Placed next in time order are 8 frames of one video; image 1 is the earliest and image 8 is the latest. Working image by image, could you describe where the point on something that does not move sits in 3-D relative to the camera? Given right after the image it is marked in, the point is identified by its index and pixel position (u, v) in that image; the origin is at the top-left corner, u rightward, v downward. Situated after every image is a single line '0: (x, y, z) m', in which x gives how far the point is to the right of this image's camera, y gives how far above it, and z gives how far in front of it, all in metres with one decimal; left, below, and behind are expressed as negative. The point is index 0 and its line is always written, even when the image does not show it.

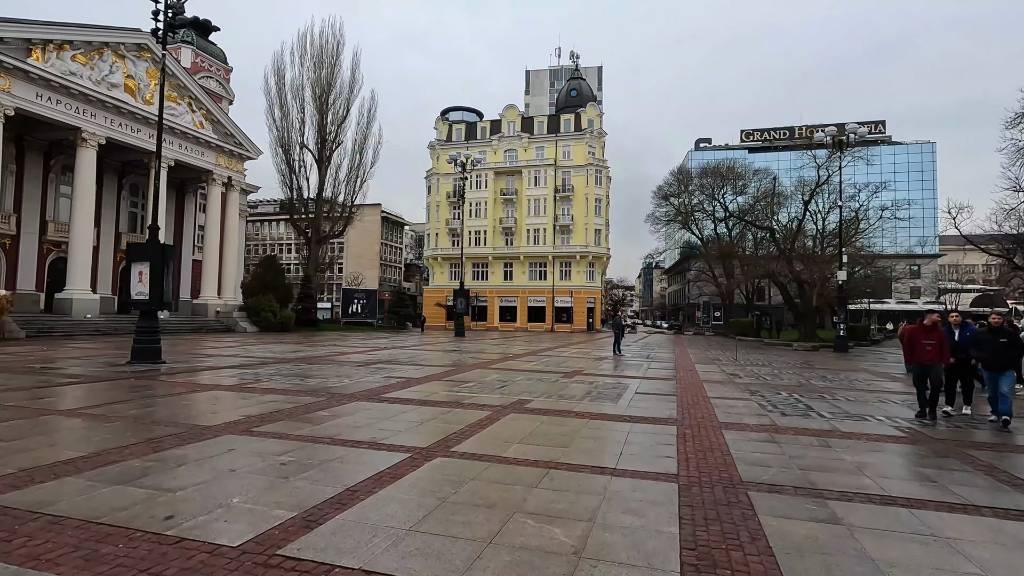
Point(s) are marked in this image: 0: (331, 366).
0: (-4.6, -2.0, +13.6) m
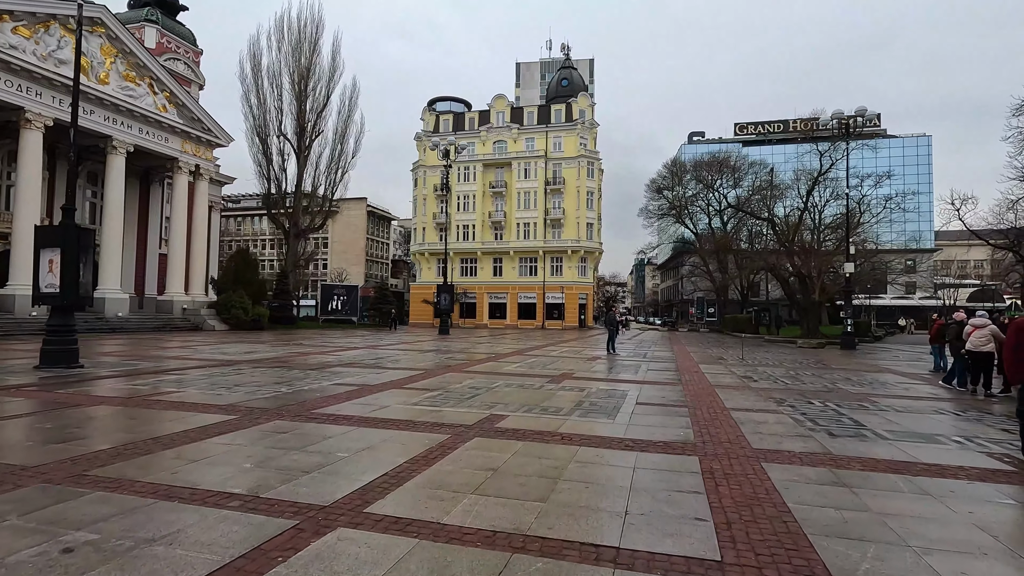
0: (-5.0, -1.8, +11.7) m
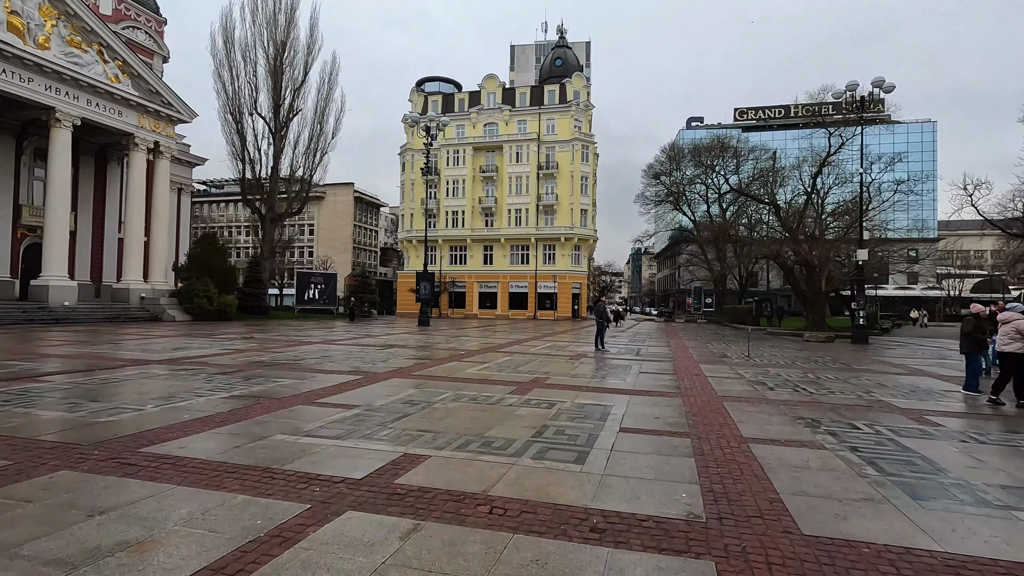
0: (-5.7, -1.5, +9.5) m
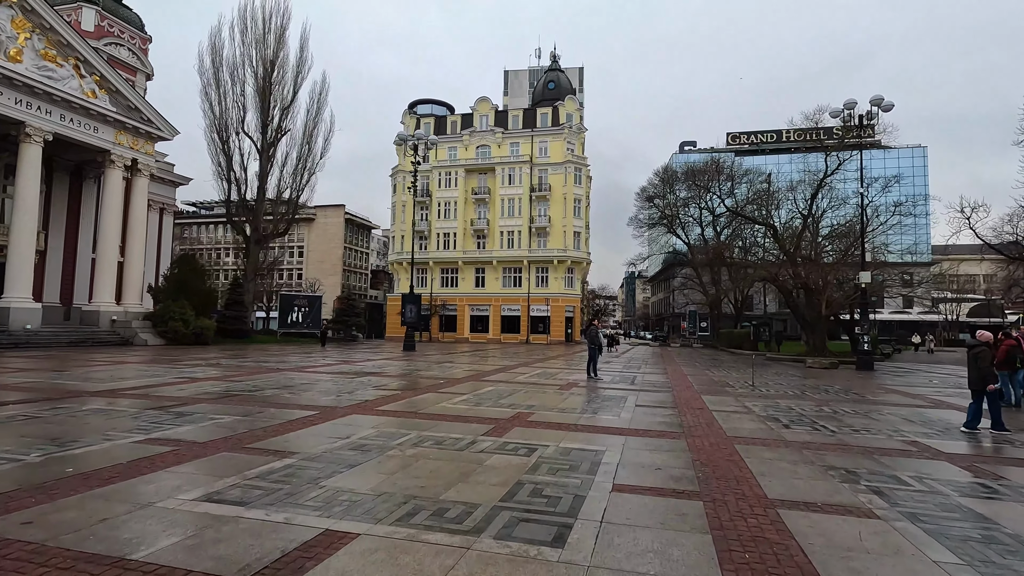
0: (-6.1, -1.9, +8.2) m
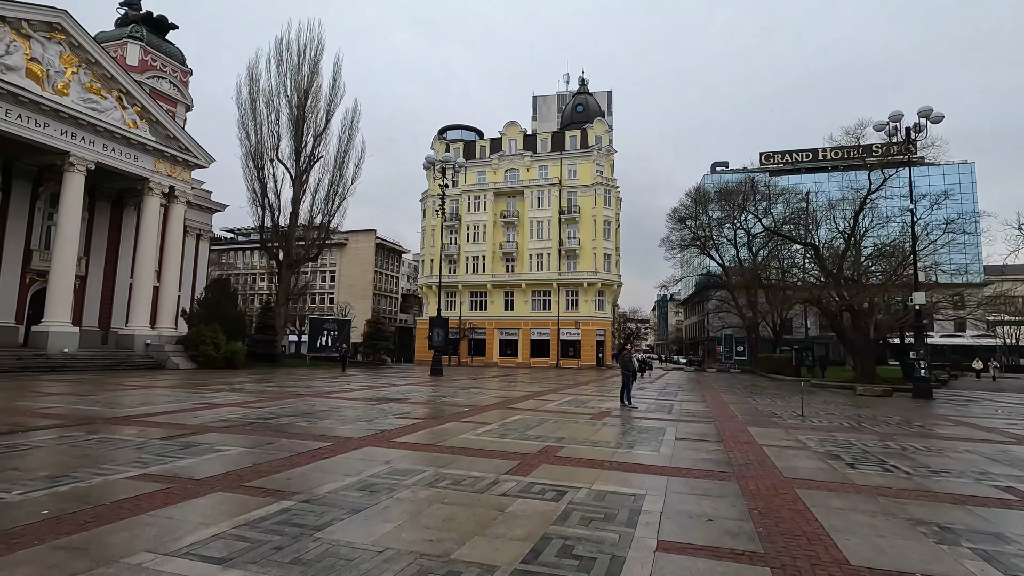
0: (-5.7, -2.2, +7.9) m
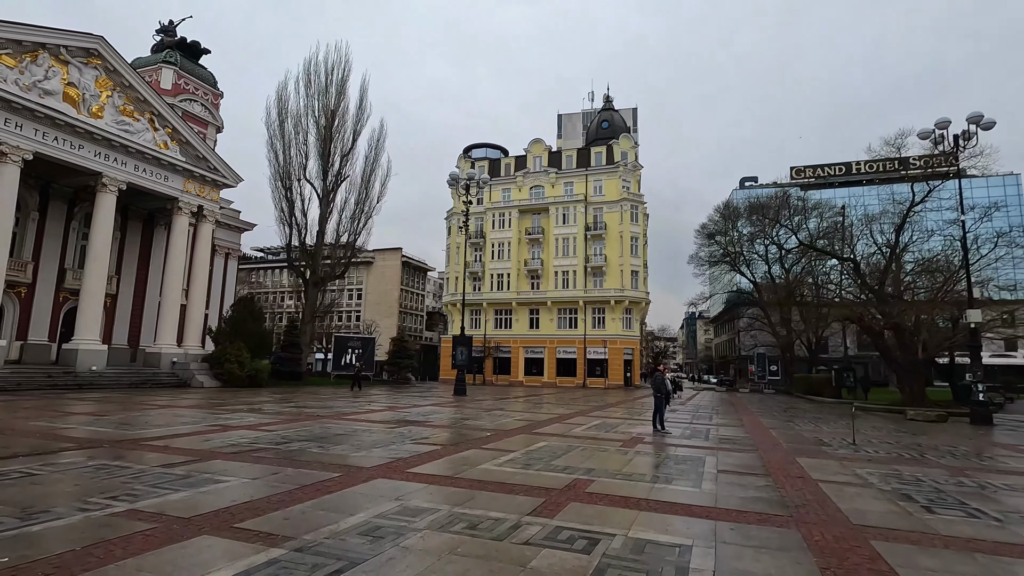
0: (-5.3, -2.5, +7.4) m
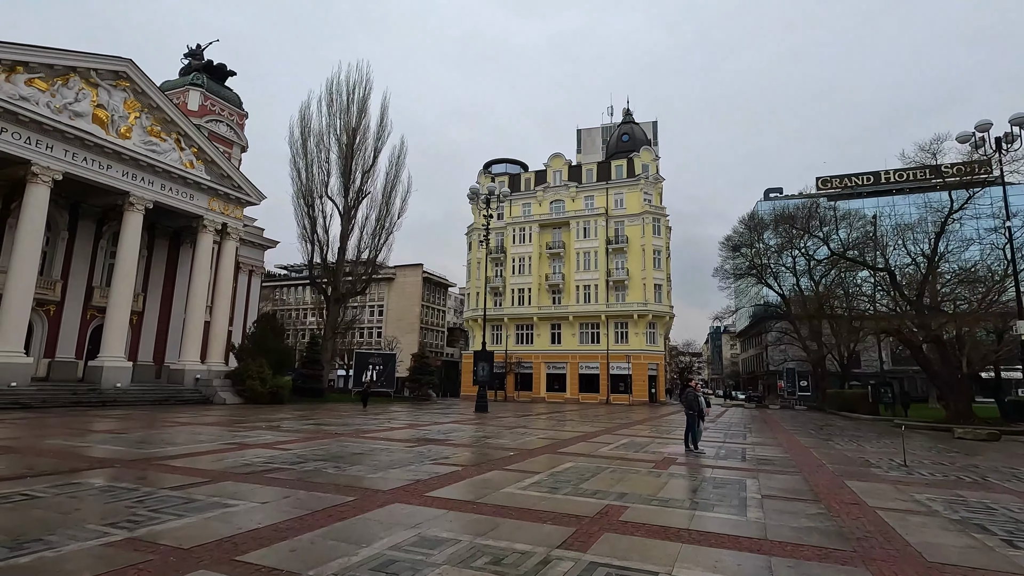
0: (-5.0, -2.6, +7.1) m
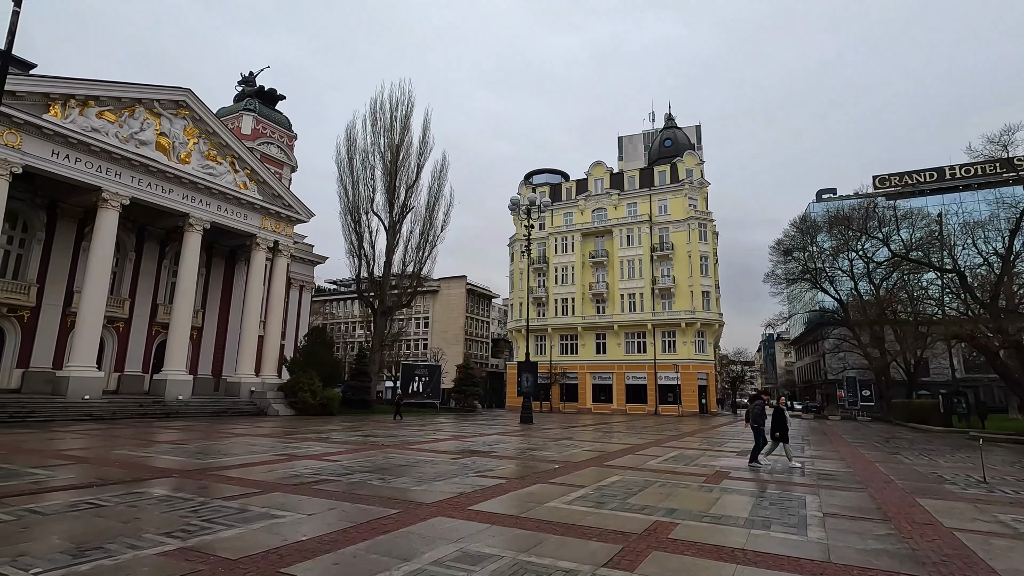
0: (-4.4, -2.9, +7.4) m
